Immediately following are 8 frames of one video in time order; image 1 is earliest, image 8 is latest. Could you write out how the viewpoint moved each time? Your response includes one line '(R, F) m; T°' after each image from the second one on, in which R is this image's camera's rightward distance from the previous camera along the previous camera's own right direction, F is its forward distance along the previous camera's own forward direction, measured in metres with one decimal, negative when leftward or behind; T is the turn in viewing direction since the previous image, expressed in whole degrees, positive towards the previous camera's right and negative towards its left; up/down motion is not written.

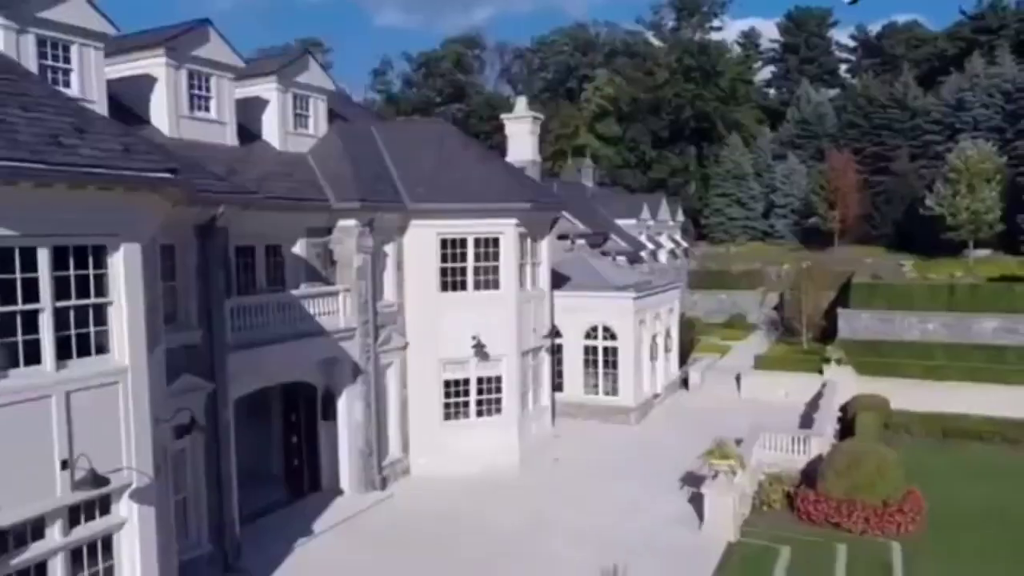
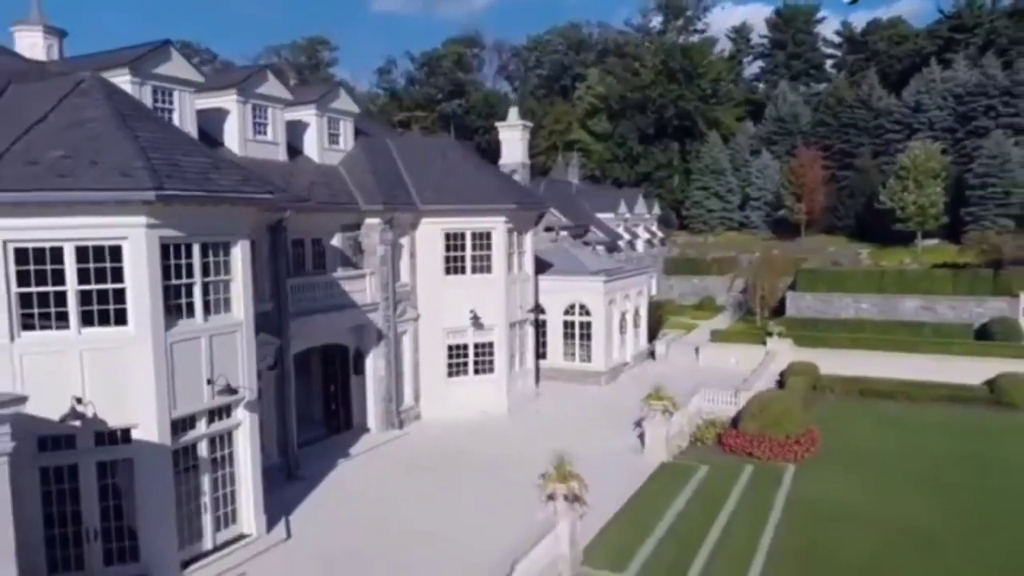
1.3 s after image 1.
(+0.3, -5.0) m; 0°
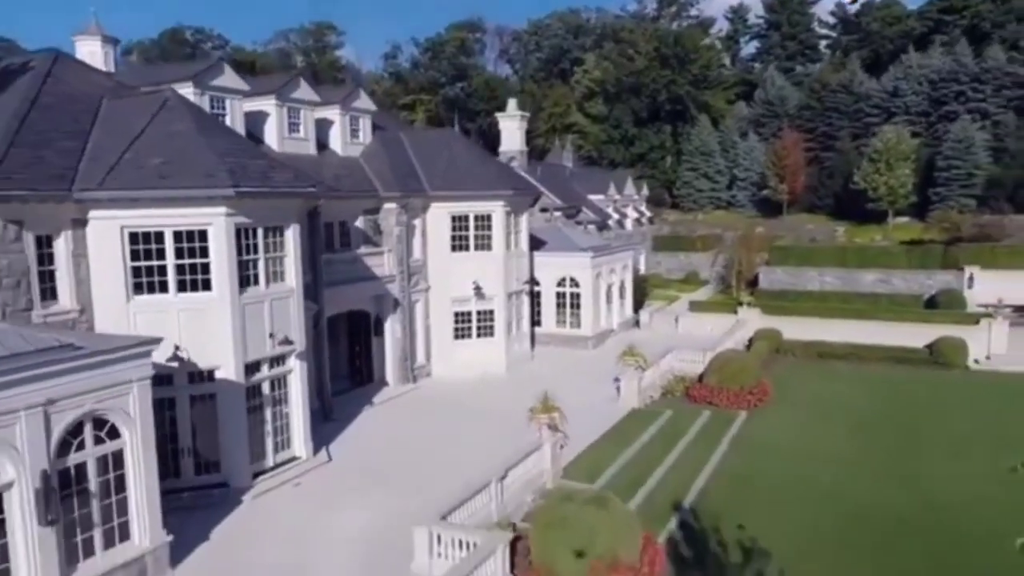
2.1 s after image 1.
(+0.2, -3.9) m; 0°
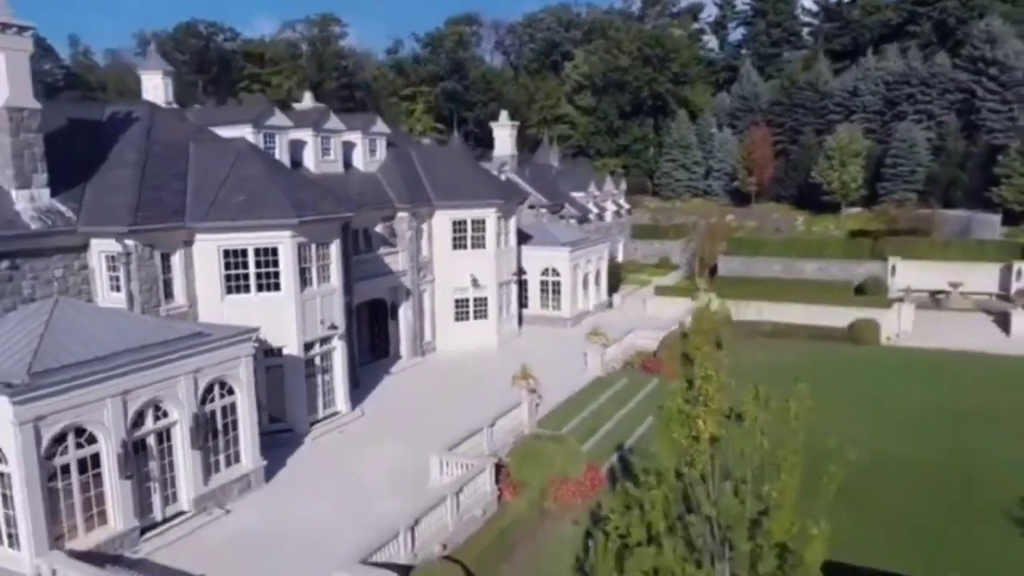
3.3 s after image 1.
(+0.3, -6.3) m; 0°
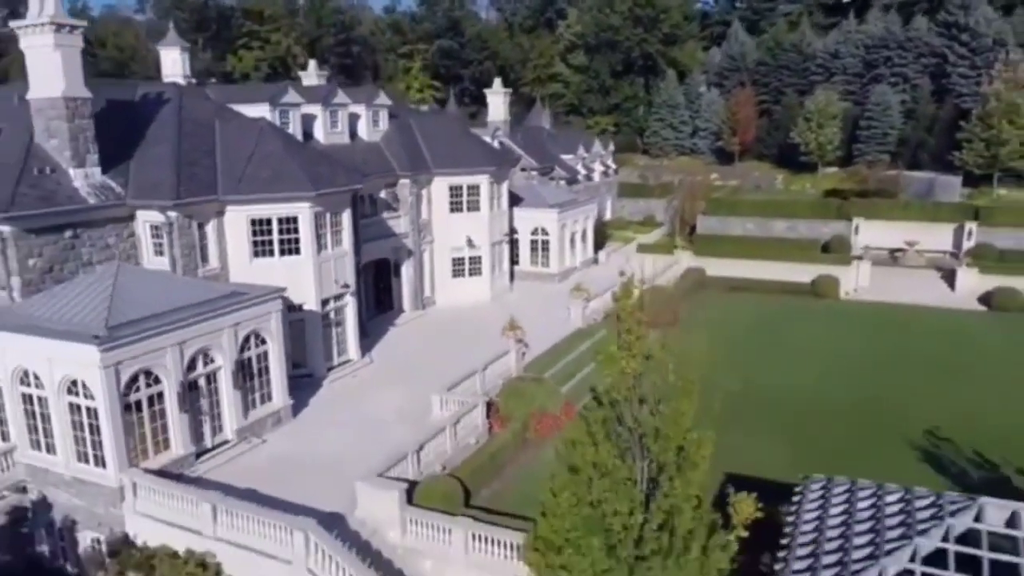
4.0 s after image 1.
(+0.3, -3.5) m; 0°
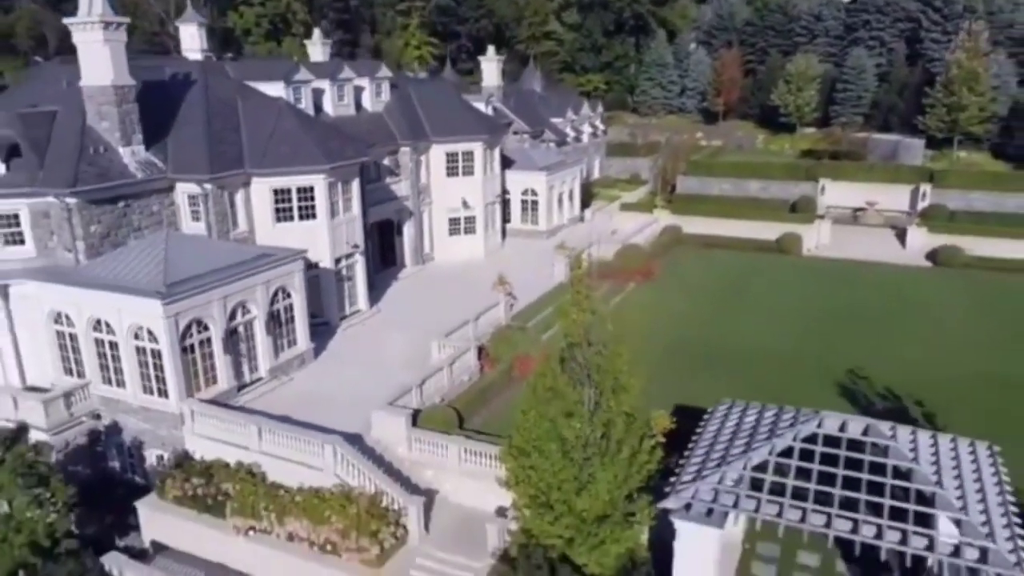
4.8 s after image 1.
(+0.4, -4.1) m; 0°
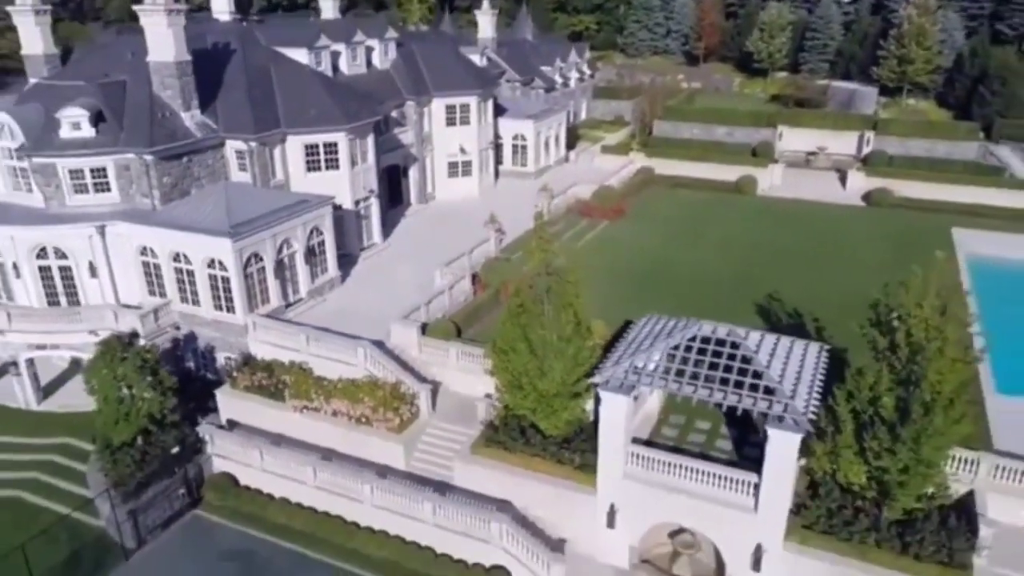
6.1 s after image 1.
(+0.5, -6.9) m; 0°
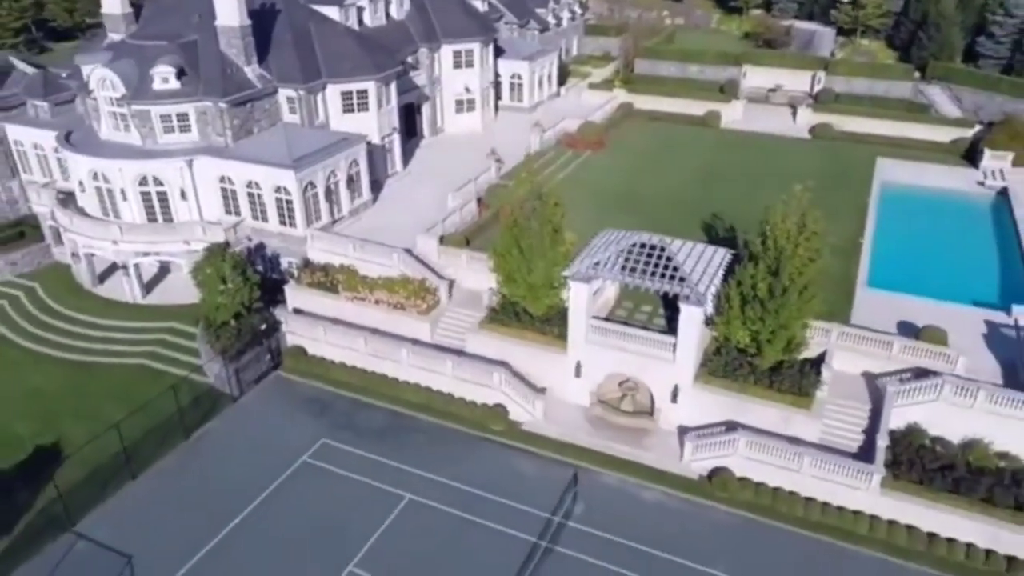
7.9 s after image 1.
(+0.1, -9.4) m; 0°
